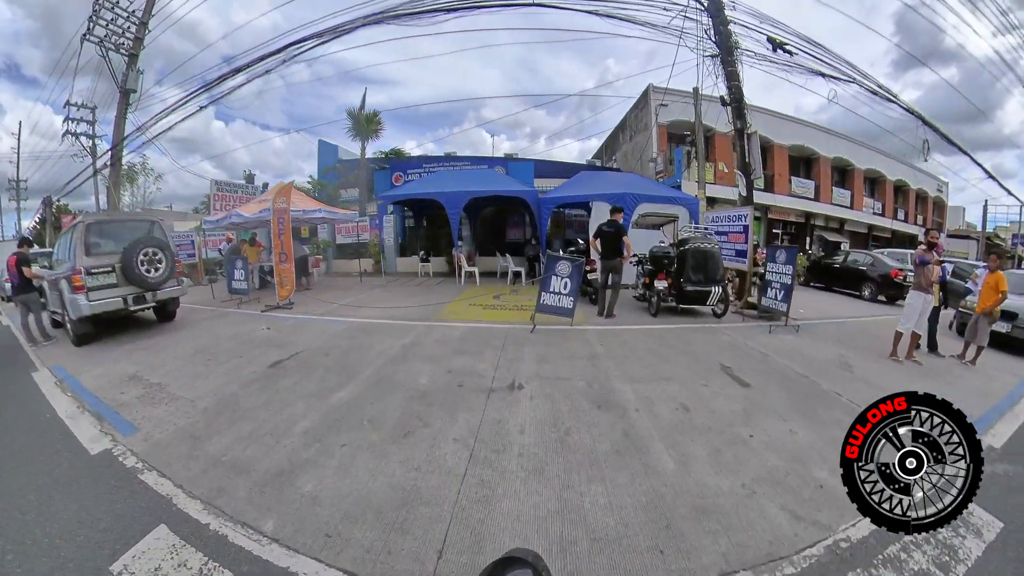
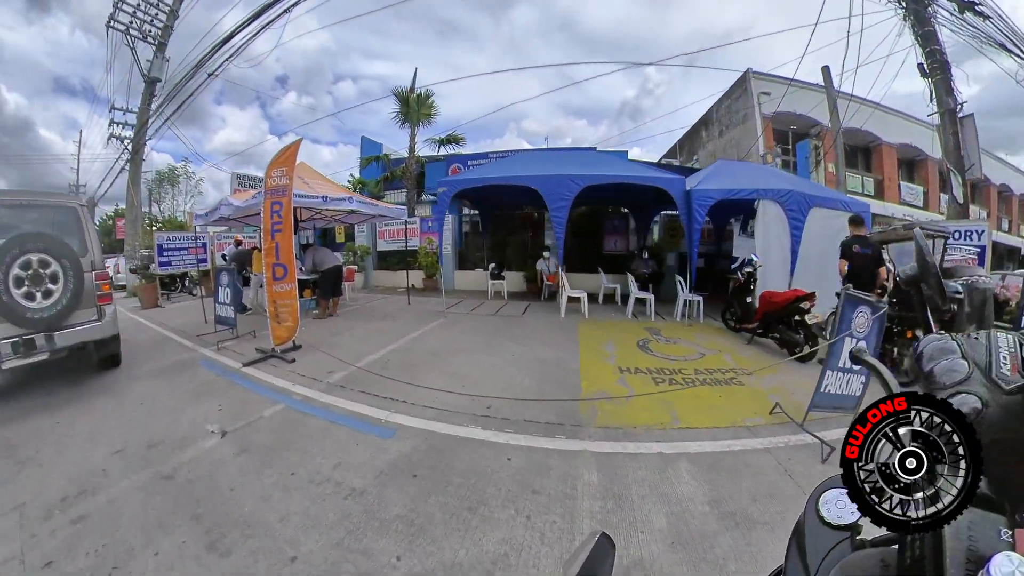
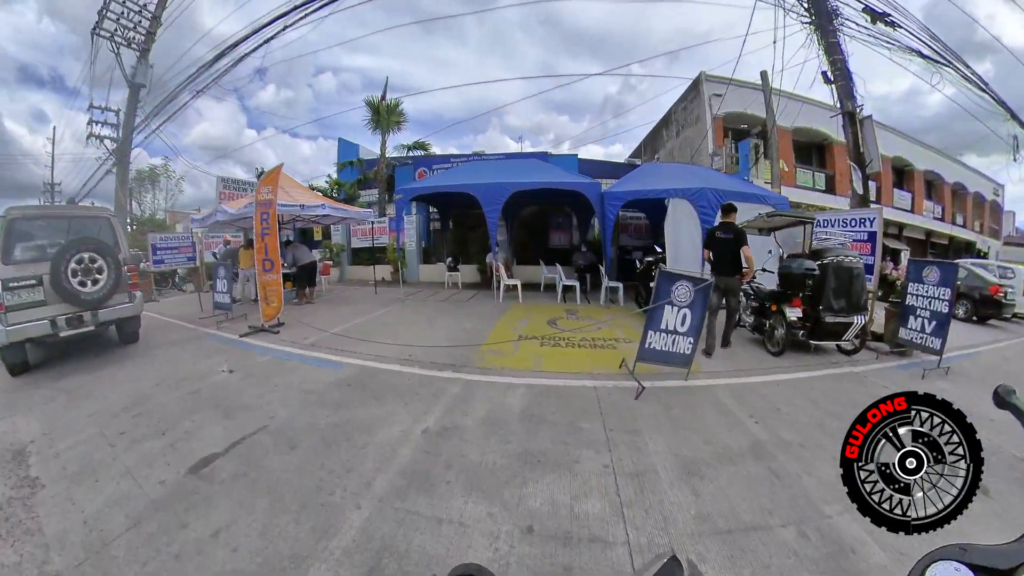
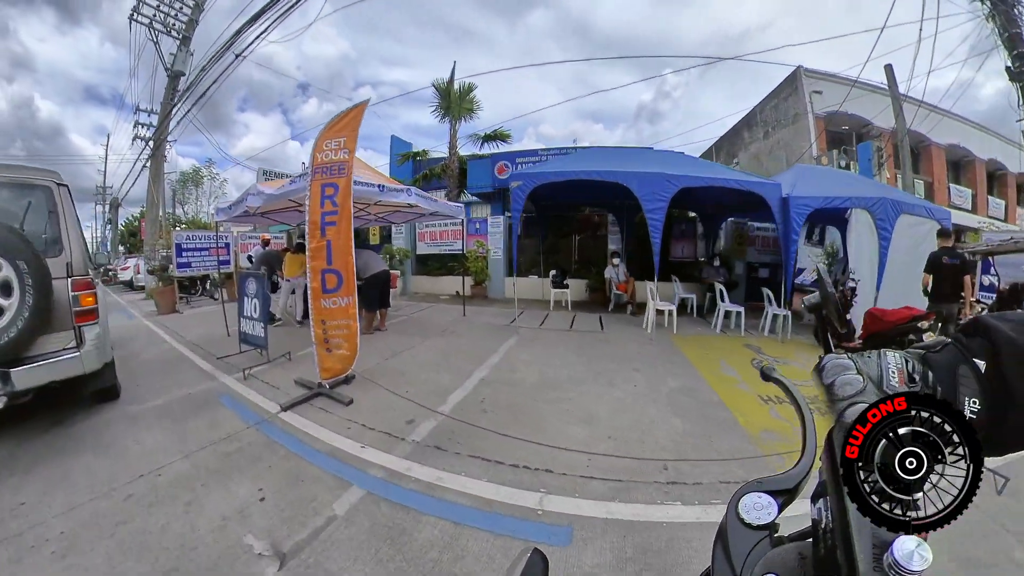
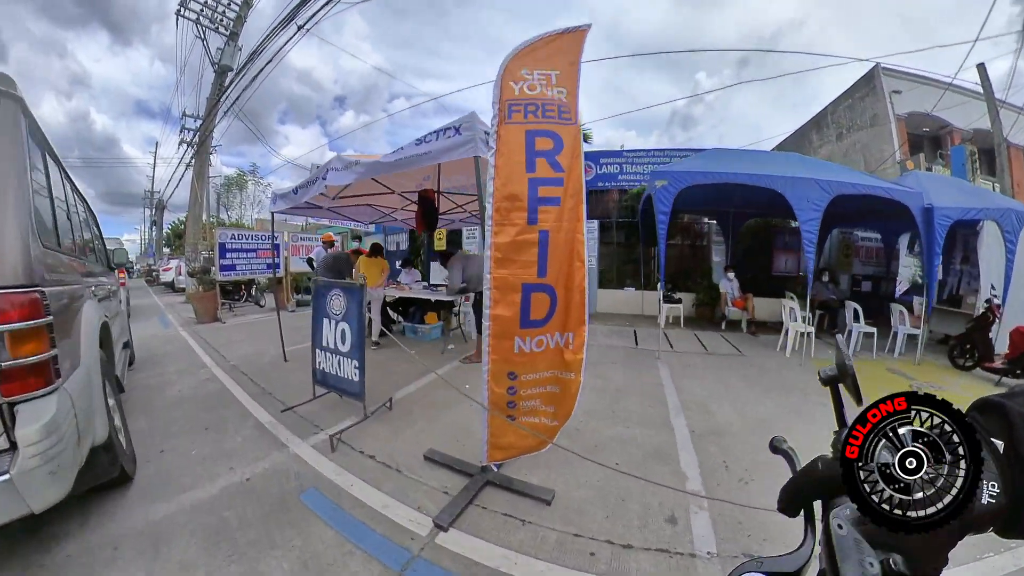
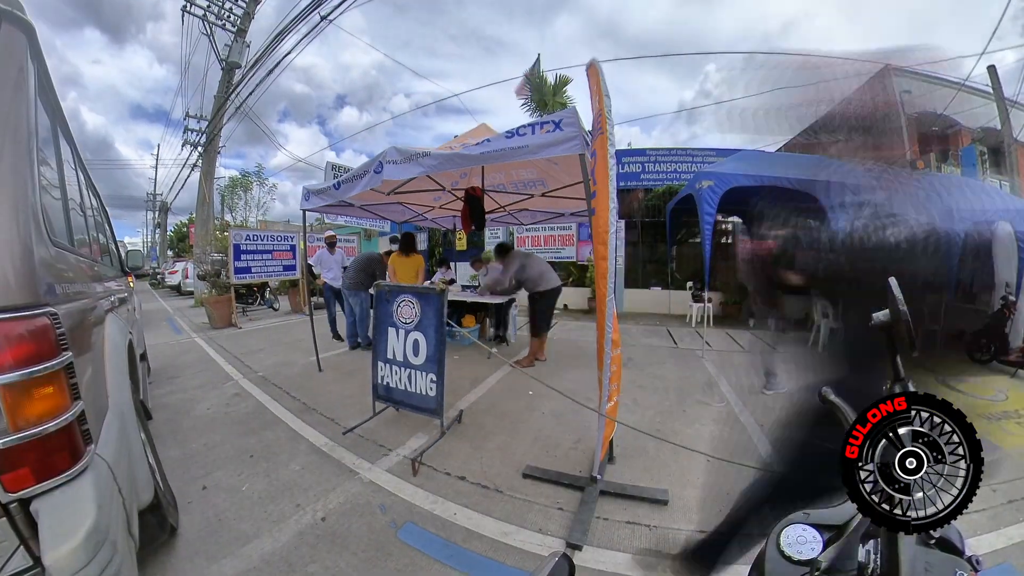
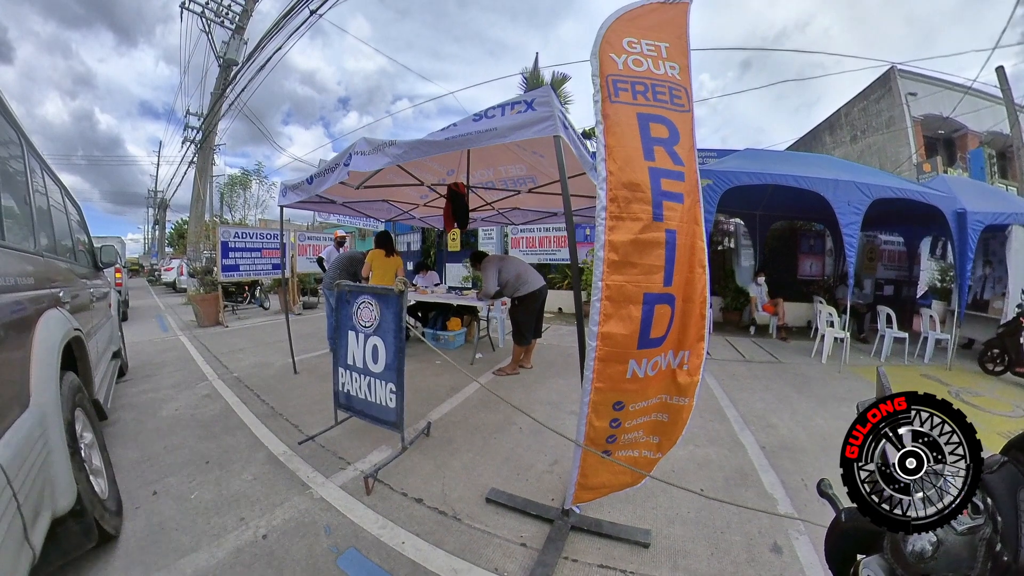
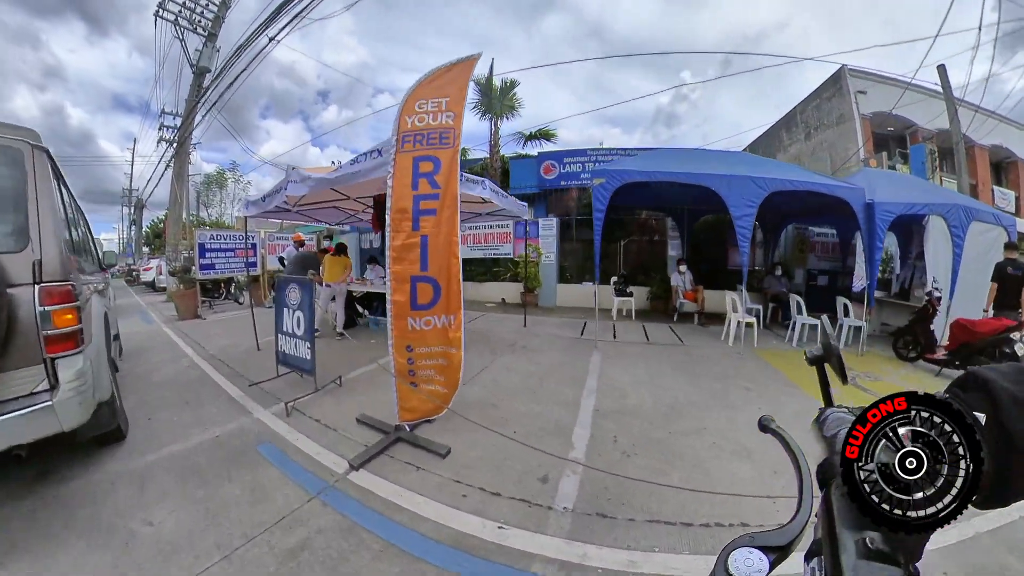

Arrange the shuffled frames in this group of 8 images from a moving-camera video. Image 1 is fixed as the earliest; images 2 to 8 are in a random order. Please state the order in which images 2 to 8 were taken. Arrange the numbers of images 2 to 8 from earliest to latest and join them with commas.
3, 2, 4, 8, 5, 7, 6
